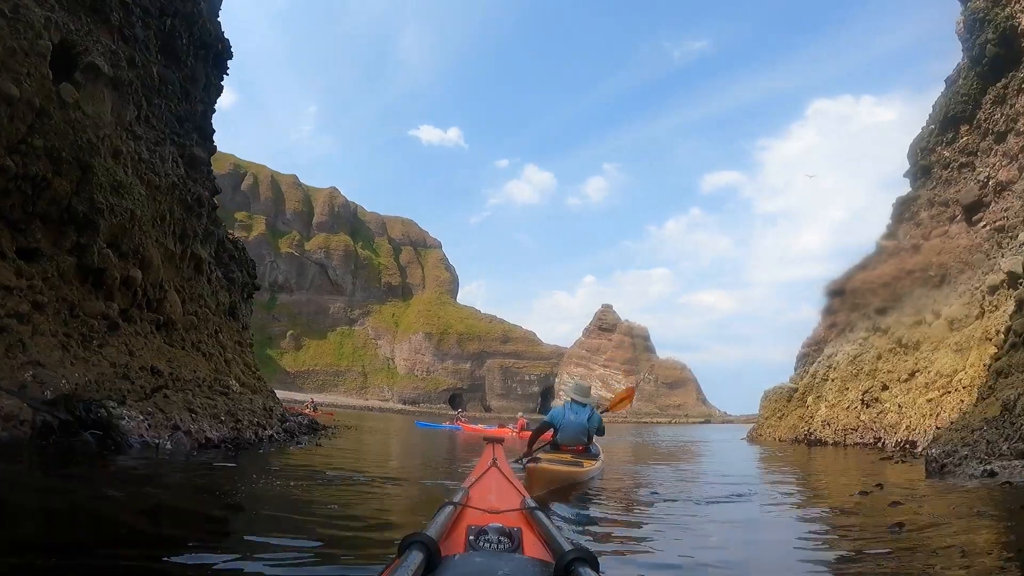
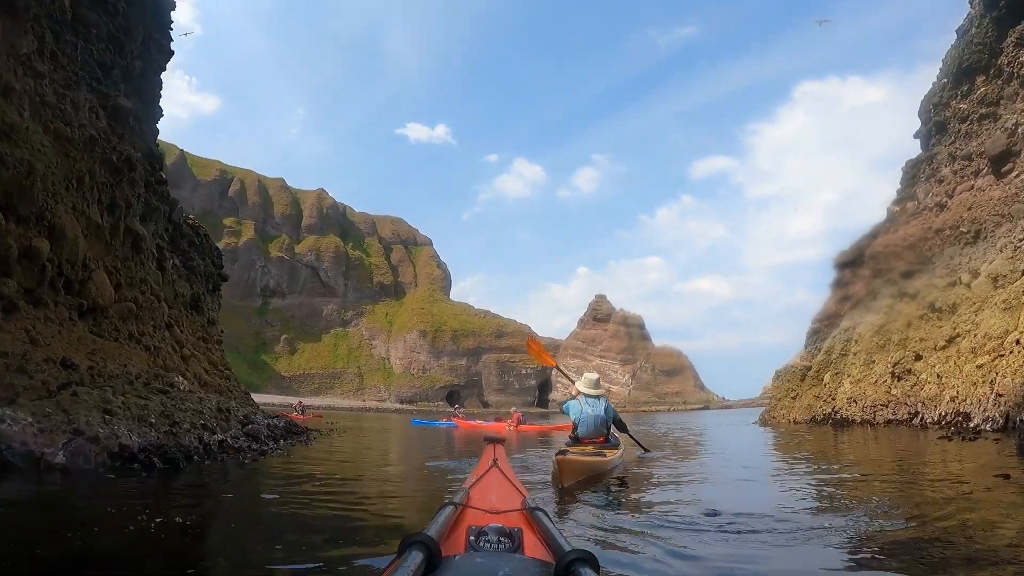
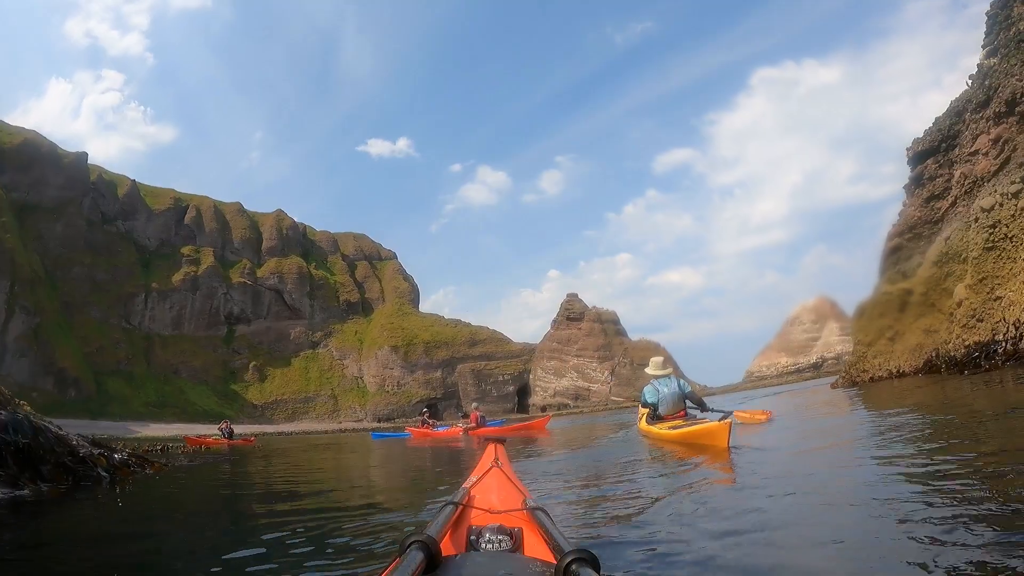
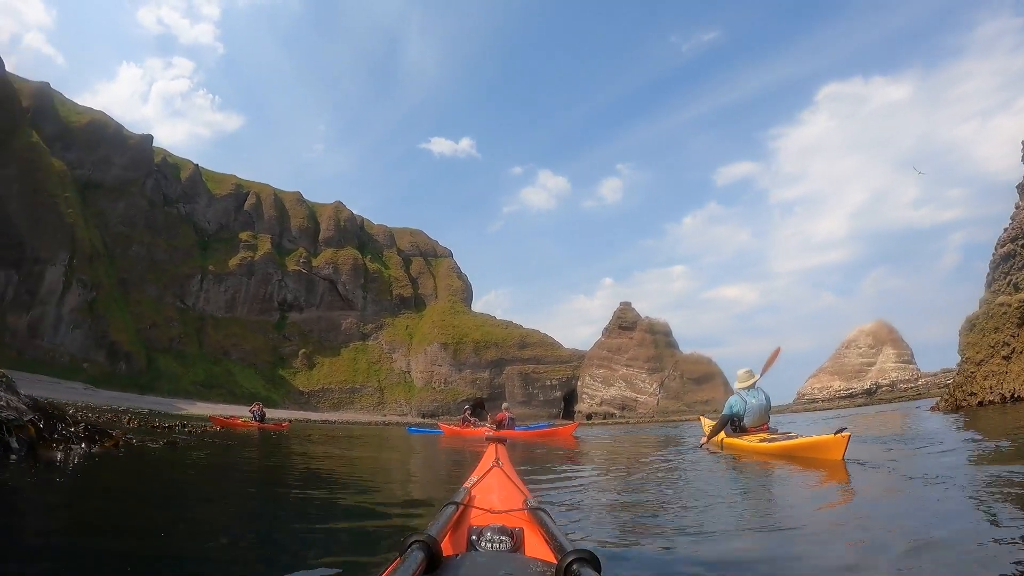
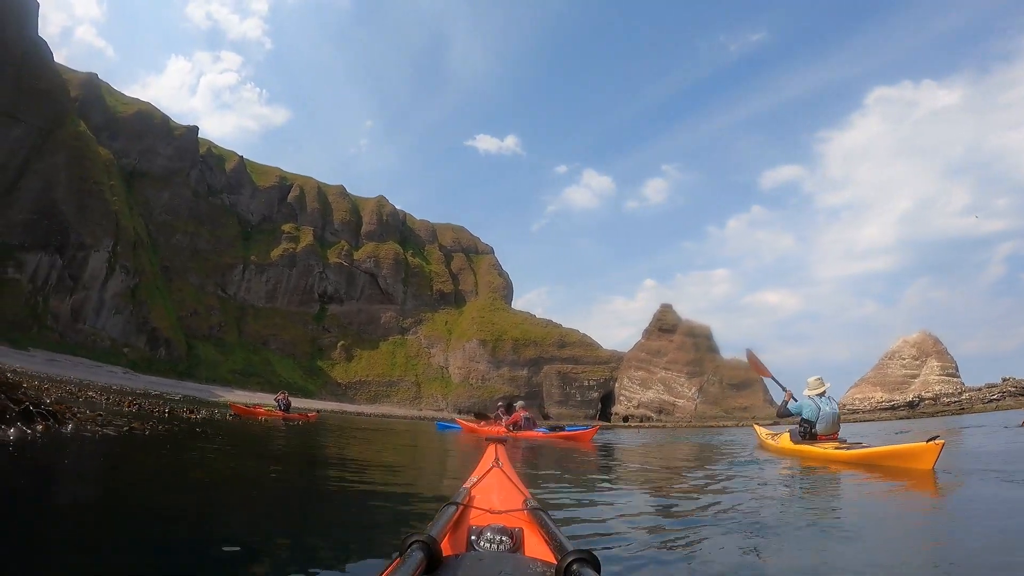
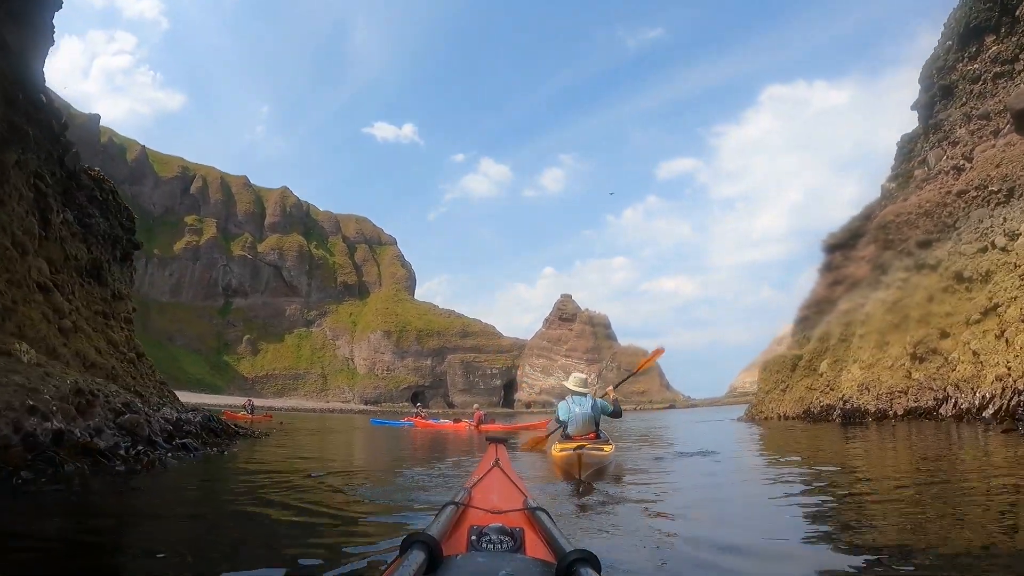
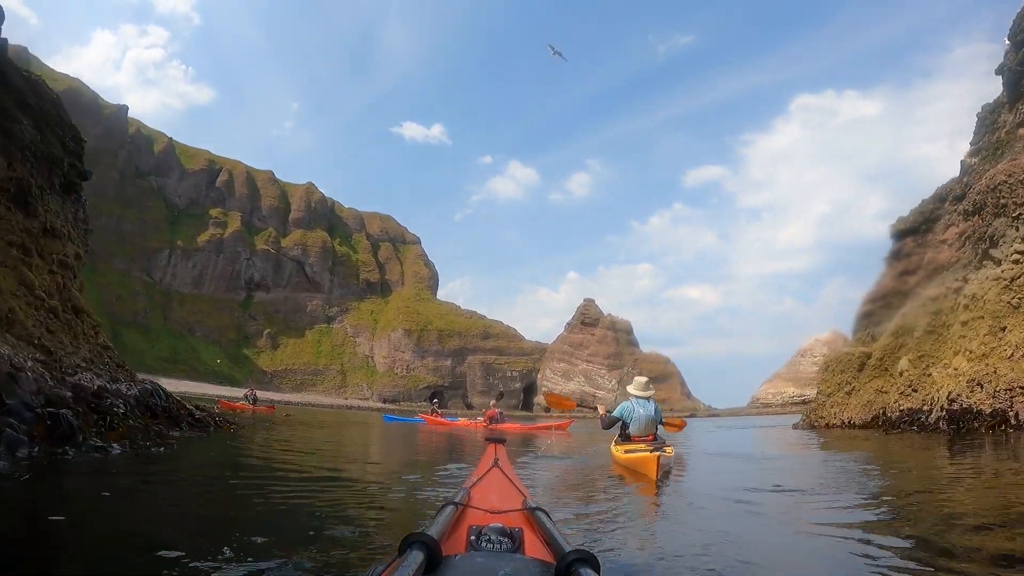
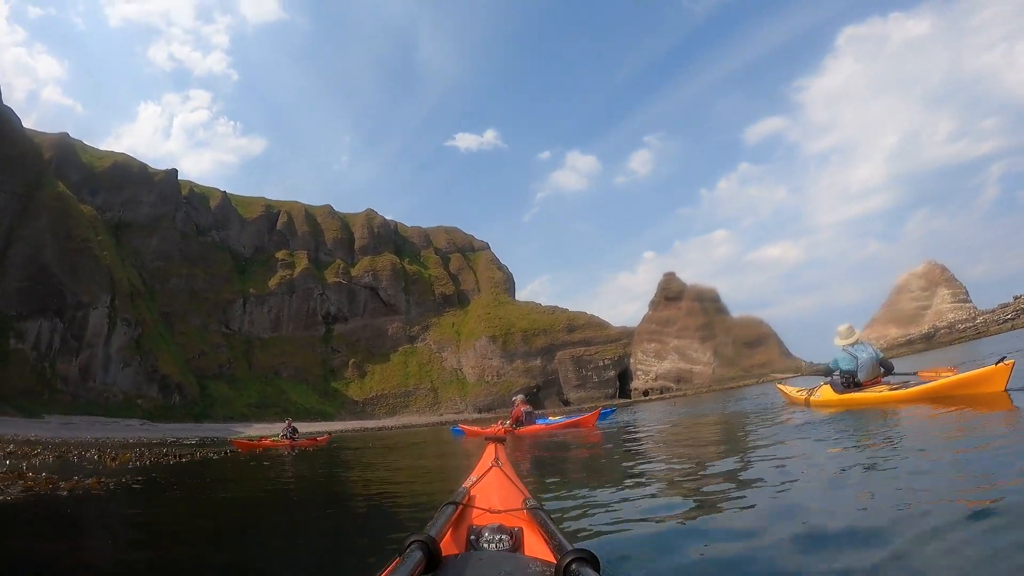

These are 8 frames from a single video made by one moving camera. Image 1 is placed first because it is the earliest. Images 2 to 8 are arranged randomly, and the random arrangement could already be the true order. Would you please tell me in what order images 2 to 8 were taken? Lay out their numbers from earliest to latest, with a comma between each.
2, 6, 7, 3, 4, 5, 8
